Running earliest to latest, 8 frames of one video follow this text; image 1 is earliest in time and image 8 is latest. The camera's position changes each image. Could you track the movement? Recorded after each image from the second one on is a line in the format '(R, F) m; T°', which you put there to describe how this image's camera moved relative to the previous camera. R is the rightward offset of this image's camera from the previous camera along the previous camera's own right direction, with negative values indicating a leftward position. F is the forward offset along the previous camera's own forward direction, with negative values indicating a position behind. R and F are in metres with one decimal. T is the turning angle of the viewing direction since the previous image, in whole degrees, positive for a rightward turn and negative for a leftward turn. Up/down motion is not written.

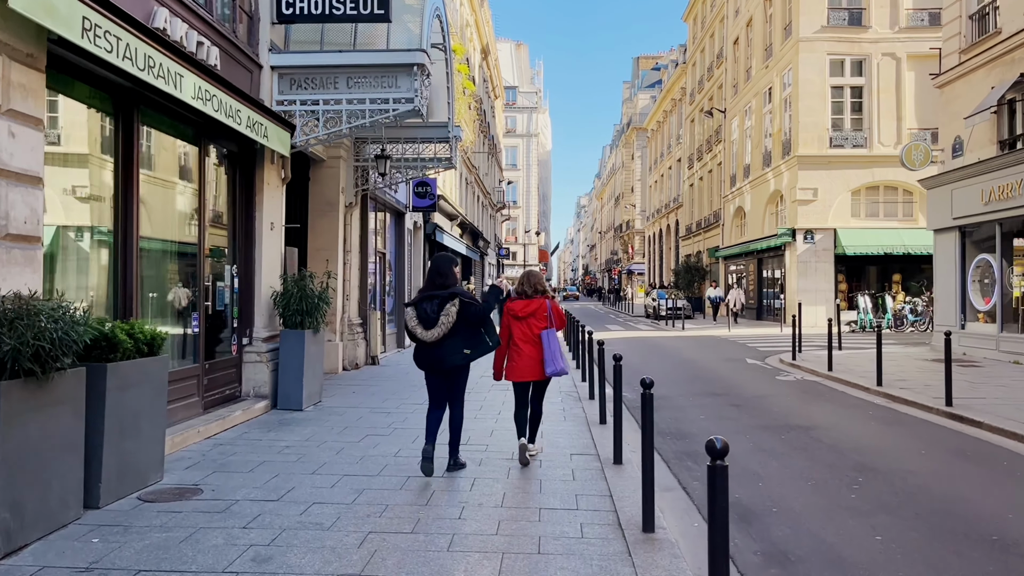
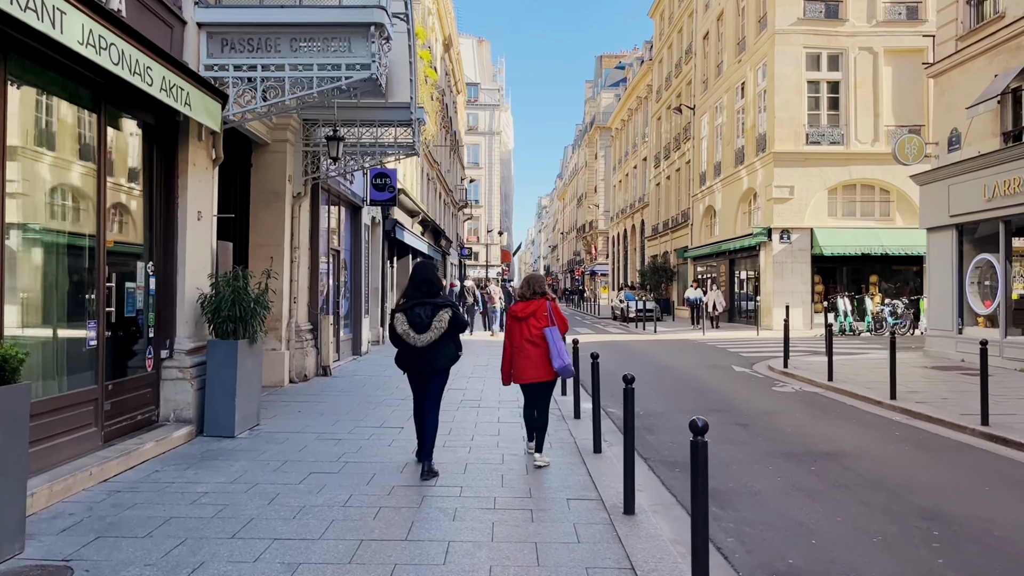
(-0.1, +1.3) m; +3°
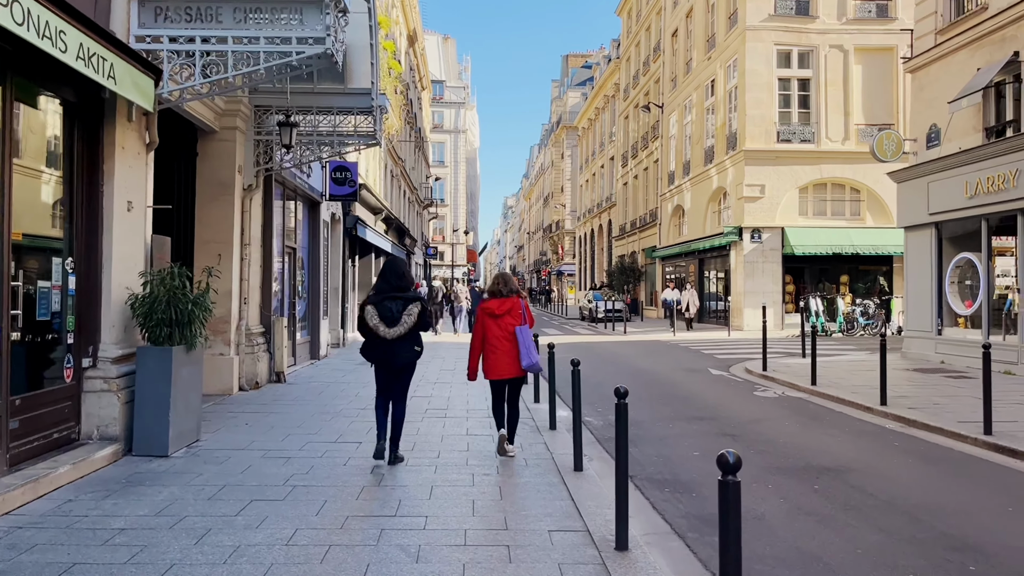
(0.0, +0.7) m; +3°
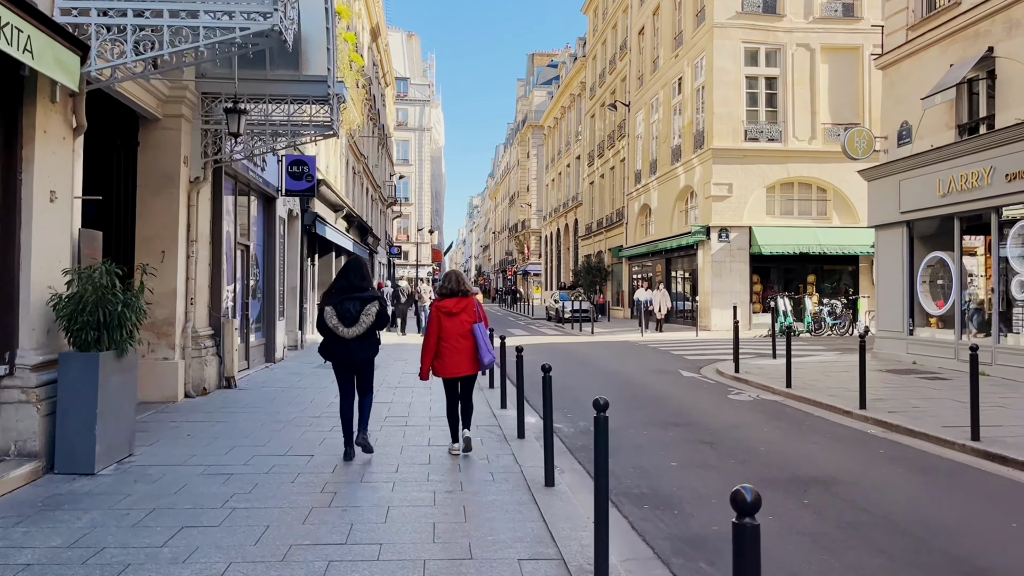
(0.0, +0.5) m; +3°
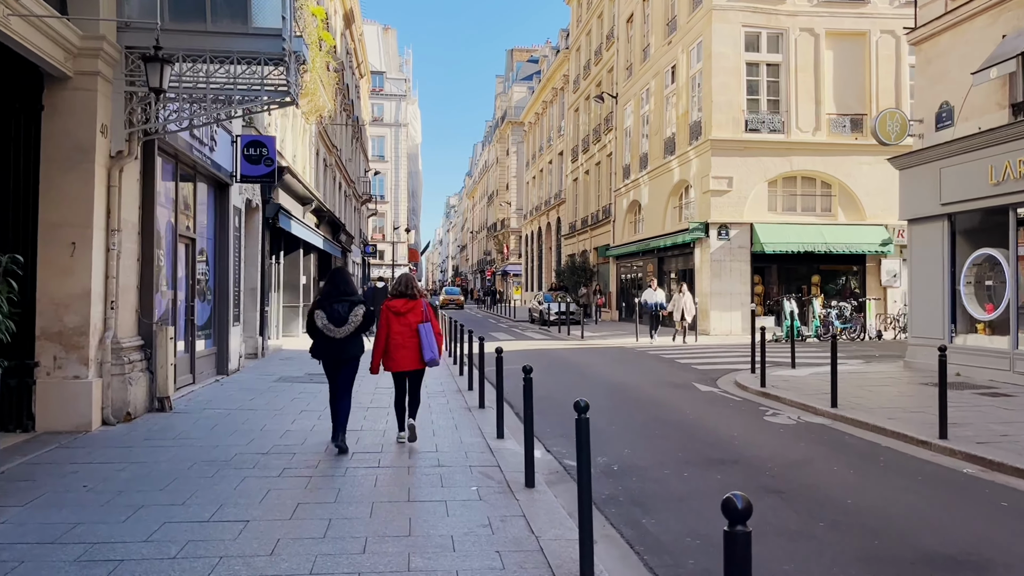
(-0.2, +1.7) m; +2°
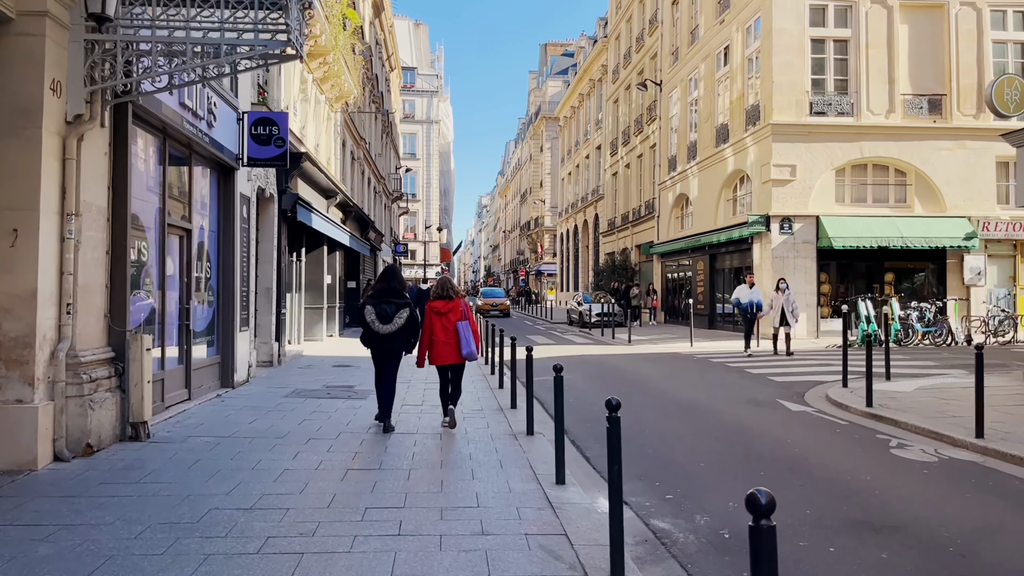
(-0.2, +1.7) m; -2°
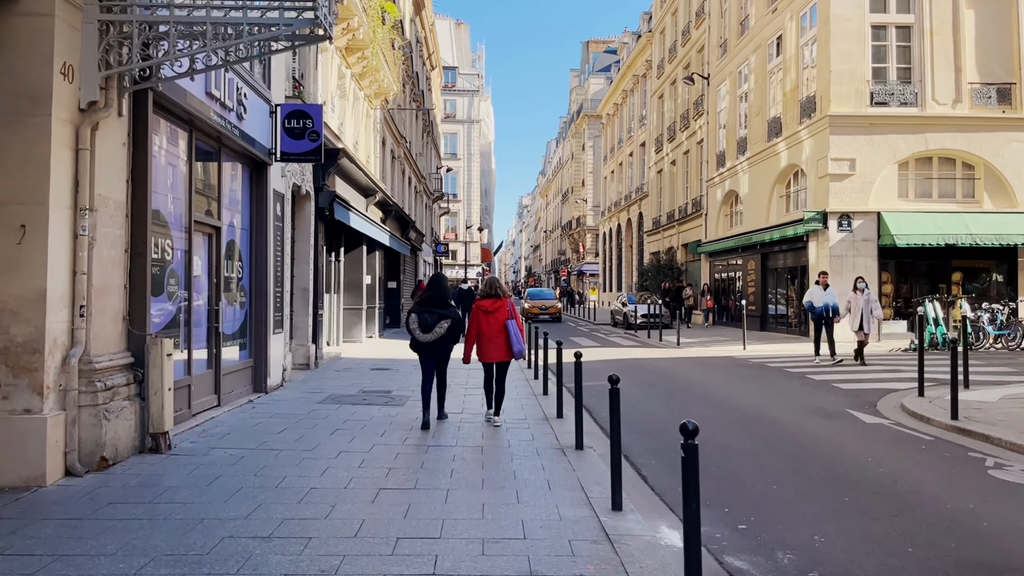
(-0.1, +0.6) m; -3°
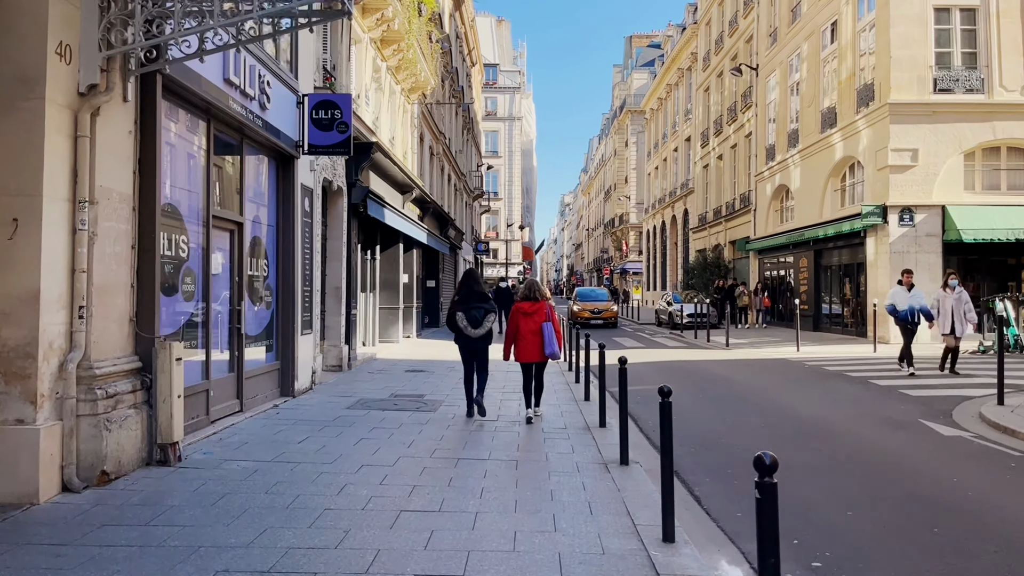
(0.0, +0.6) m; -3°
